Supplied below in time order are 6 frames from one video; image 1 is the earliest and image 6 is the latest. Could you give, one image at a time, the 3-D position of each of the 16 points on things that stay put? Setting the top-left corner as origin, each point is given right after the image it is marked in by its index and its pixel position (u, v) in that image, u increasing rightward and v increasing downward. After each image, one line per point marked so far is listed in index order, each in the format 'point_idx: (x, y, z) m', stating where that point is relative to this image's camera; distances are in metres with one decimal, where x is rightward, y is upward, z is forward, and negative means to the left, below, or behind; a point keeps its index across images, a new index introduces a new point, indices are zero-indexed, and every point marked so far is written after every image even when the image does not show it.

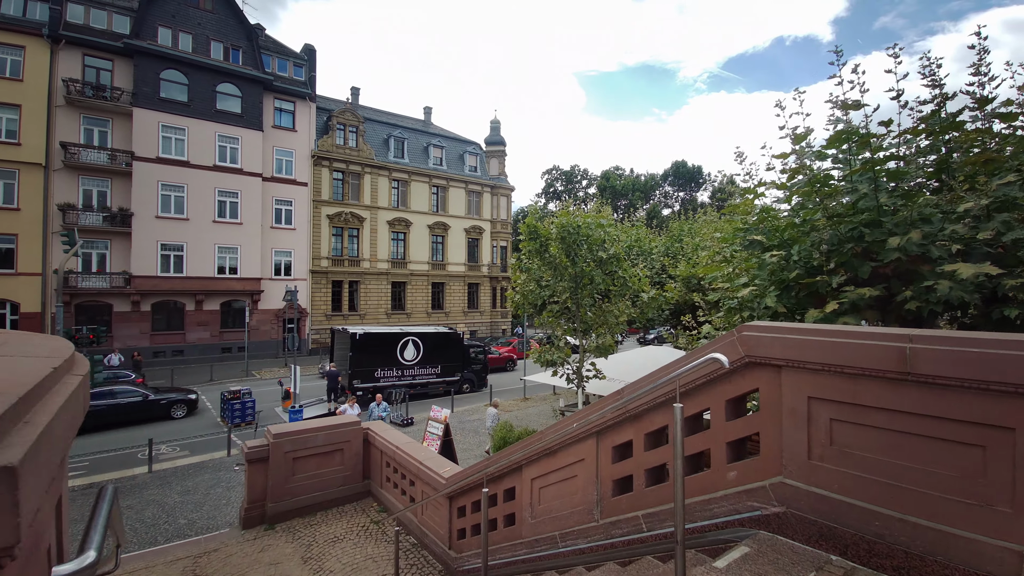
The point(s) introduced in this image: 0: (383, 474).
0: (-1.7, -2.5, +6.4) m
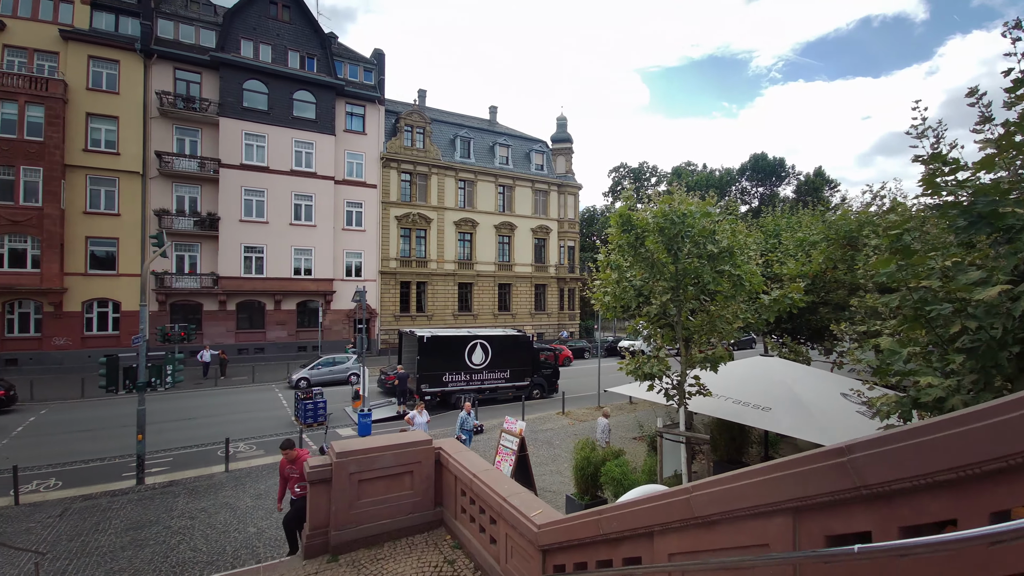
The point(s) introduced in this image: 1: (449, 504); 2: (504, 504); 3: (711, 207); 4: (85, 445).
0: (-0.6, -2.5, +5.5) m
1: (-0.7, -2.6, +5.7) m
2: (-0.1, -2.0, +4.5) m
3: (+2.9, +1.2, +6.9) m
4: (-12.1, -4.5, +13.6) m
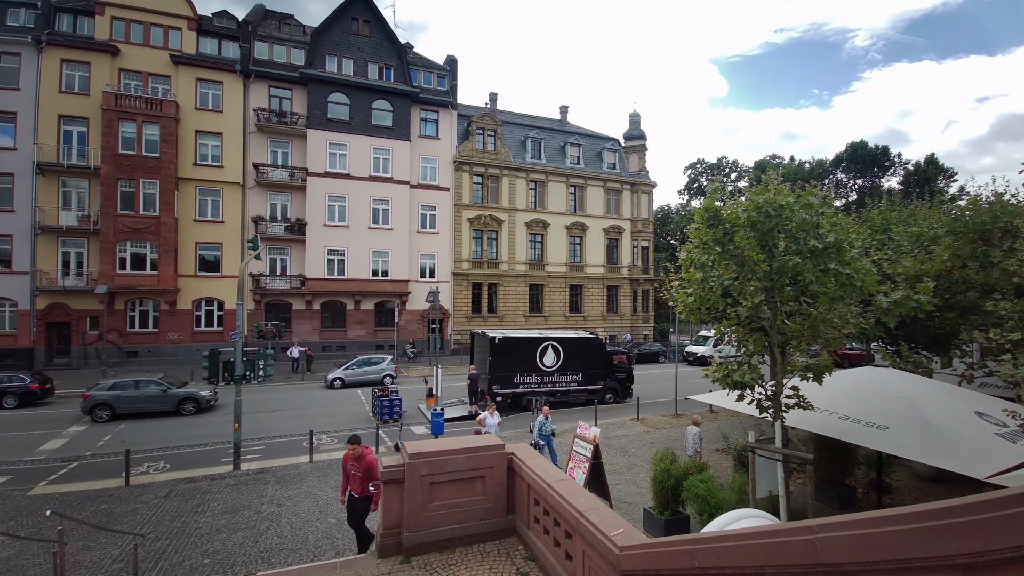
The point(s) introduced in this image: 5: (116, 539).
0: (+0.2, -2.5, +5.3) m
1: (+0.1, -2.6, +5.5) m
2: (+0.6, -2.0, +4.2) m
3: (+3.9, +1.2, +6.2) m
4: (-10.0, -4.5, +14.9) m
5: (-6.6, -4.2, +8.0) m
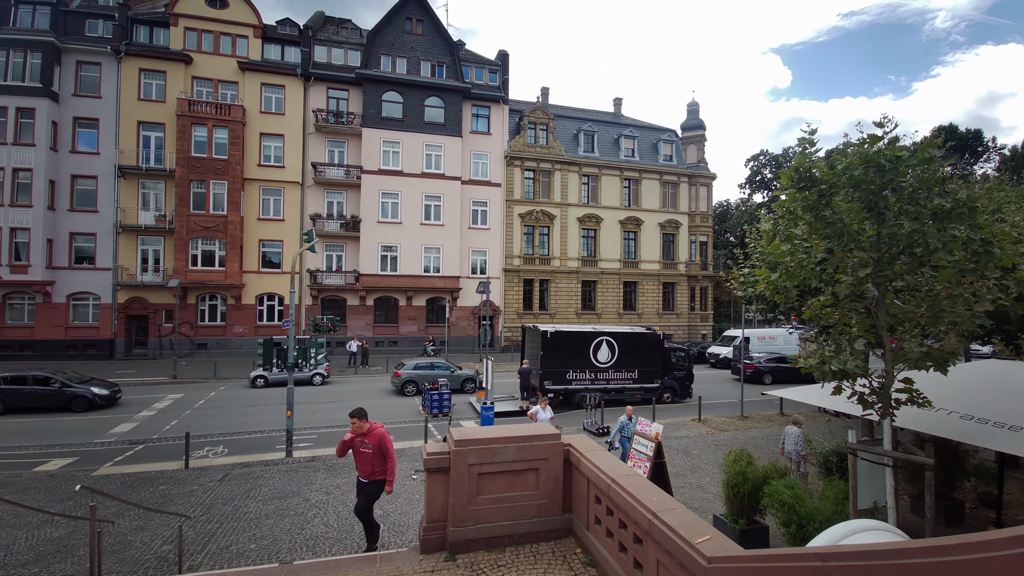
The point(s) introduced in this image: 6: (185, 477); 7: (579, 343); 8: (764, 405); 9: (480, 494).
0: (+0.8, -2.2, +4.7) m
1: (+0.7, -2.2, +4.8) m
2: (+1.0, -1.7, +3.5) m
3: (+4.5, +1.5, +5.1) m
4: (-8.4, -4.2, +15.3) m
5: (-5.8, -3.9, +8.1) m
6: (-7.0, -4.1, +10.4) m
7: (+2.4, -2.0, +17.5) m
8: (+9.1, -4.3, +17.4) m
9: (-0.3, -2.1, +4.8) m
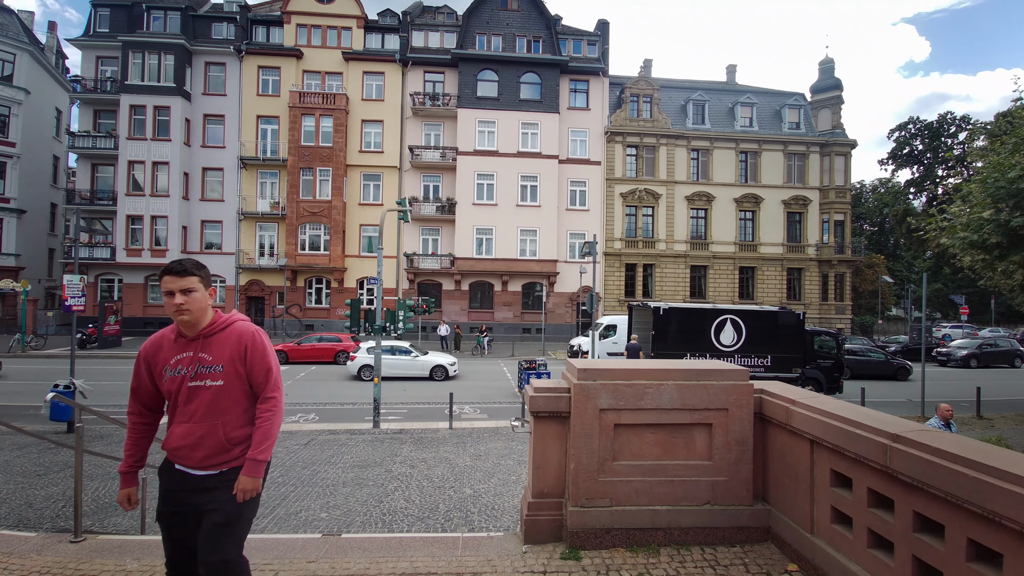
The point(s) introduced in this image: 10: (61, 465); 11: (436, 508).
0: (+1.7, -1.2, +2.7) m
1: (+1.7, -1.3, +2.8) m
2: (+1.7, -0.7, +1.5) m
3: (+5.5, +2.4, +2.4) m
4: (-5.3, -3.2, +14.9) m
5: (-4.1, -2.9, +7.3) m
6: (-4.9, -3.1, +9.8) m
7: (+5.8, -1.0, +15.0) m
8: (+12.3, -3.3, +13.6) m
9: (+0.7, -1.1, +3.0) m
10: (-7.3, -2.9, +7.8) m
11: (-1.0, -2.9, +6.4) m
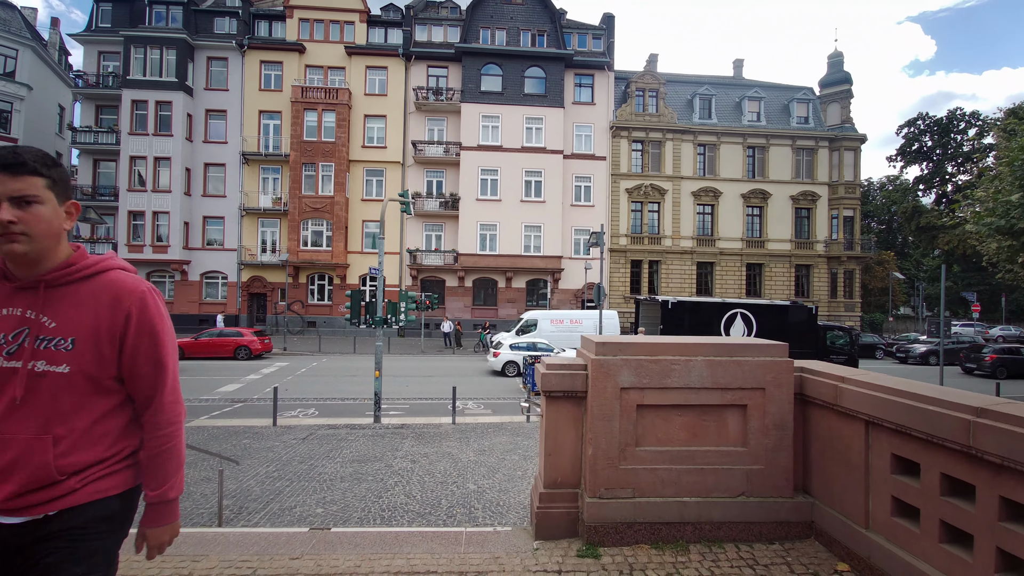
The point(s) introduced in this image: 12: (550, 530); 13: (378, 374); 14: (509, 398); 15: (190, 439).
0: (+1.7, -1.0, +2.3) m
1: (+1.7, -1.1, +2.5) m
2: (+1.8, -0.5, +1.2) m
3: (+5.5, +2.6, +2.1) m
4: (-5.1, -3.0, +14.6) m
5: (-4.0, -2.7, +7.0) m
6: (-4.8, -2.9, +9.5) m
7: (+5.9, -0.8, +14.6) m
8: (+12.5, -3.1, +13.2) m
9: (+0.7, -0.9, +2.7) m
10: (-7.2, -2.7, +7.5) m
11: (-0.9, -2.7, +6.0) m
12: (+0.2, -1.4, +2.9) m
13: (-3.0, -2.0, +10.9) m
14: (-0.1, -3.1, +13.6) m
15: (-6.0, -2.8, +8.9) m
